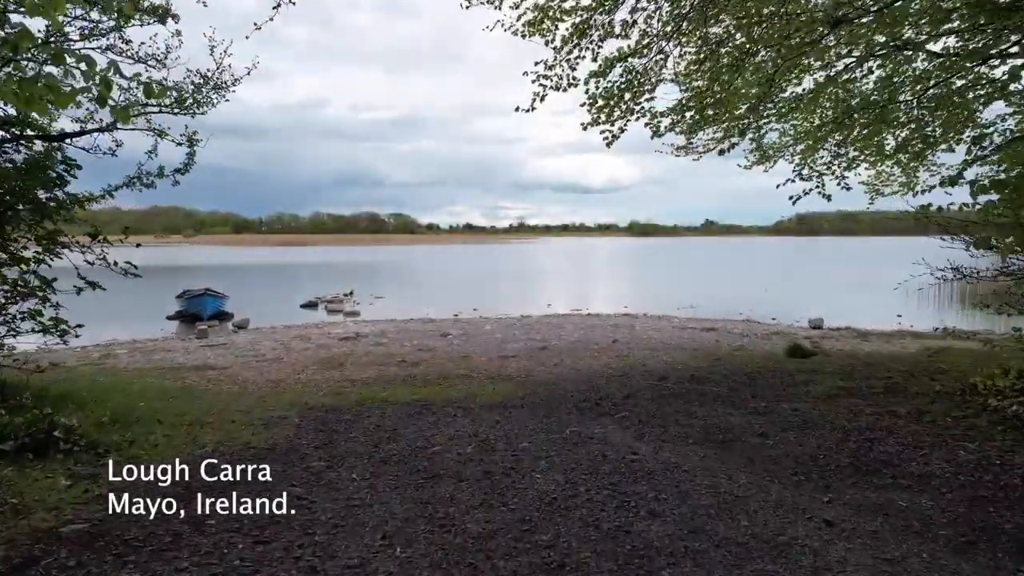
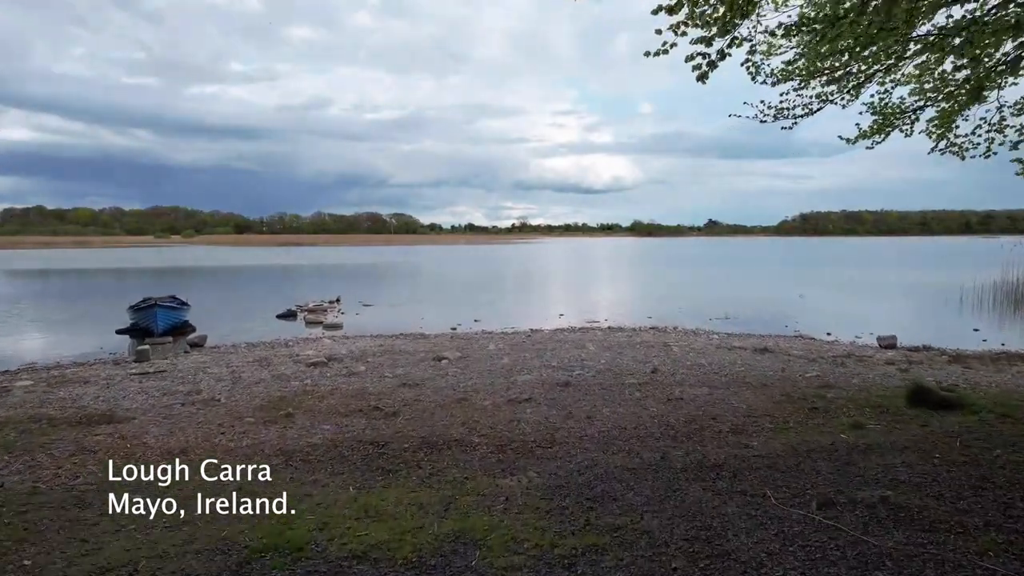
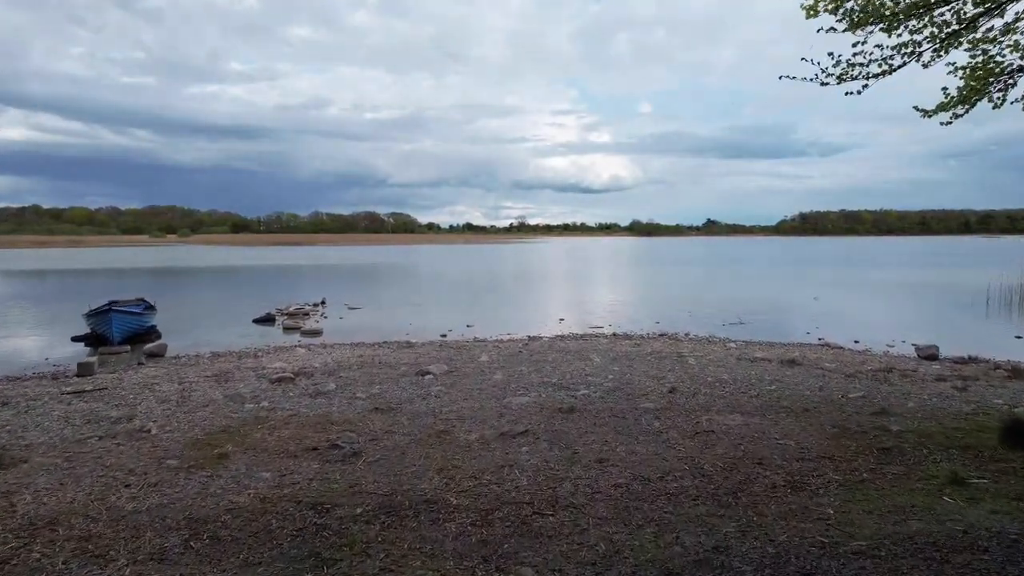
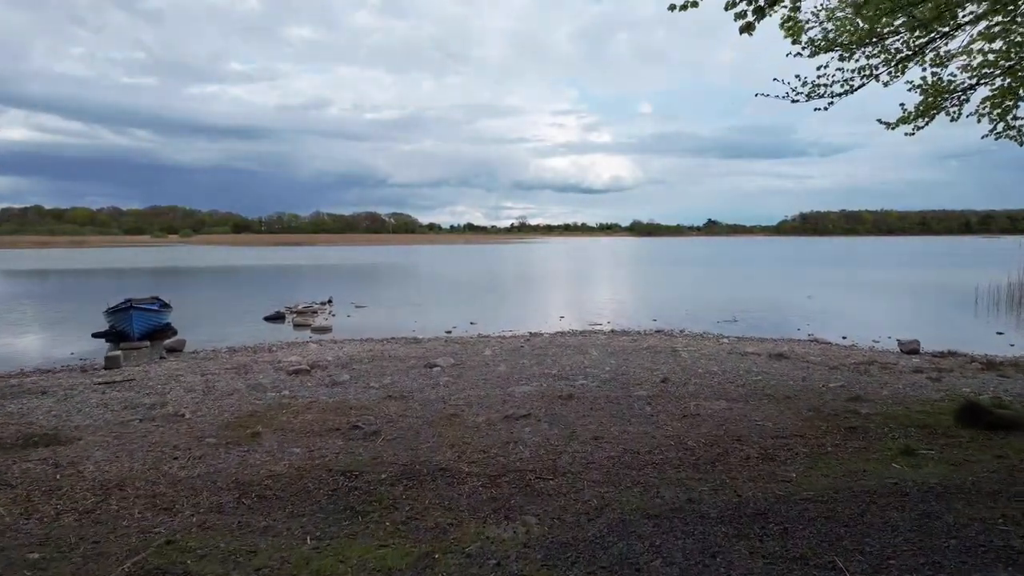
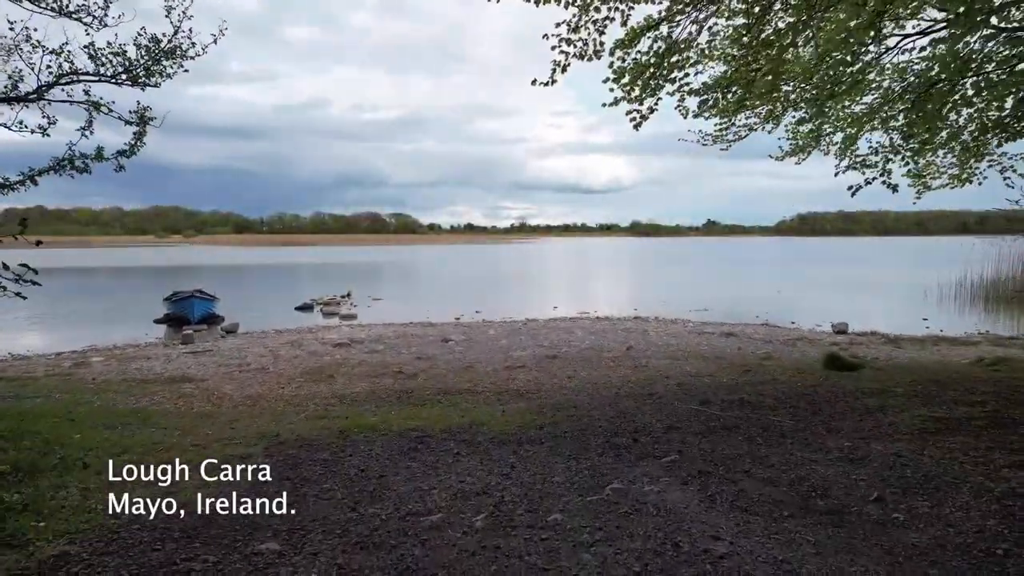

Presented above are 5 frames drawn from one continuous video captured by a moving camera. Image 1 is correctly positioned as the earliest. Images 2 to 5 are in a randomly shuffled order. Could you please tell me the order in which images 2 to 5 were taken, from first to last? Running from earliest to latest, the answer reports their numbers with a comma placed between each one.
5, 2, 4, 3
